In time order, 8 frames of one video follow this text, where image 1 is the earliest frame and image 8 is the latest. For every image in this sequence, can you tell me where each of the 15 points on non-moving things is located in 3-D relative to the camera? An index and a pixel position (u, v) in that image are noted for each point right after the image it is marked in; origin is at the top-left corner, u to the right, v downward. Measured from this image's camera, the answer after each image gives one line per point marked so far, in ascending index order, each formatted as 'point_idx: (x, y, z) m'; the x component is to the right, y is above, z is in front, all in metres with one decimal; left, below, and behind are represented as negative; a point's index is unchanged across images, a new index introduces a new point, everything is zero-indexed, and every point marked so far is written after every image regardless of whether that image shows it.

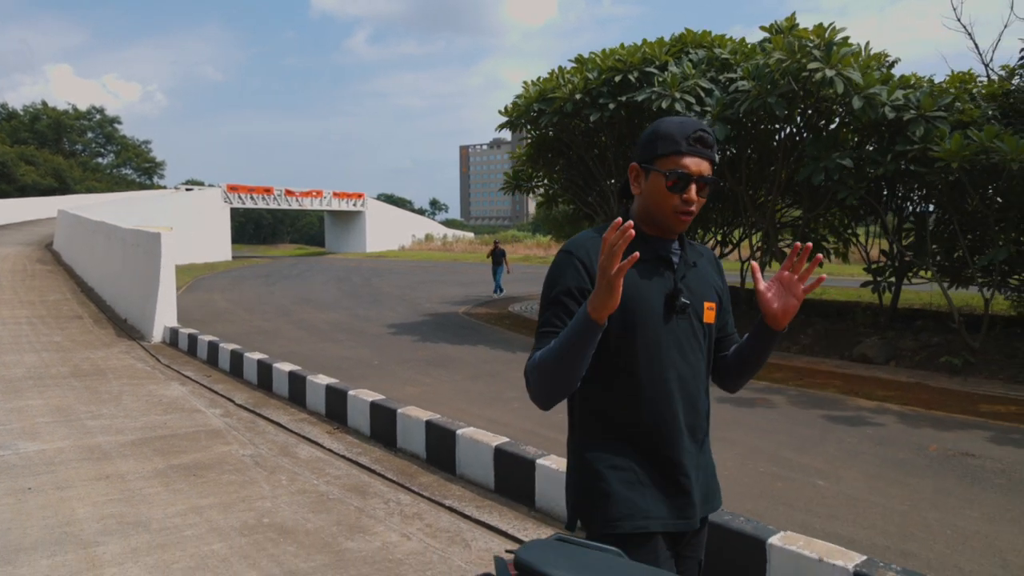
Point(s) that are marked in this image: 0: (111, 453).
0: (-2.6, -1.1, +5.0) m
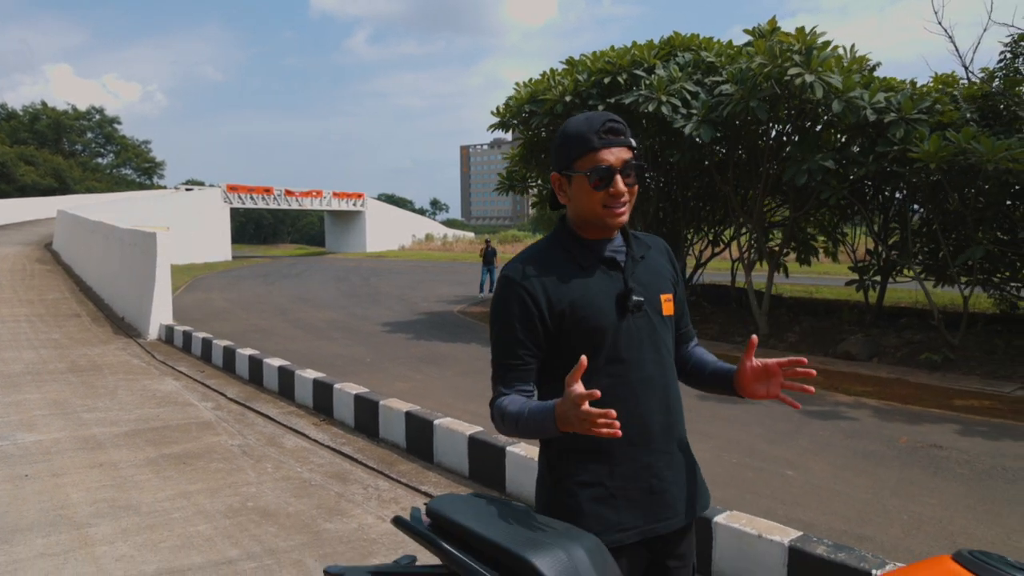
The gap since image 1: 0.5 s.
0: (-2.8, -1.1, +5.2) m
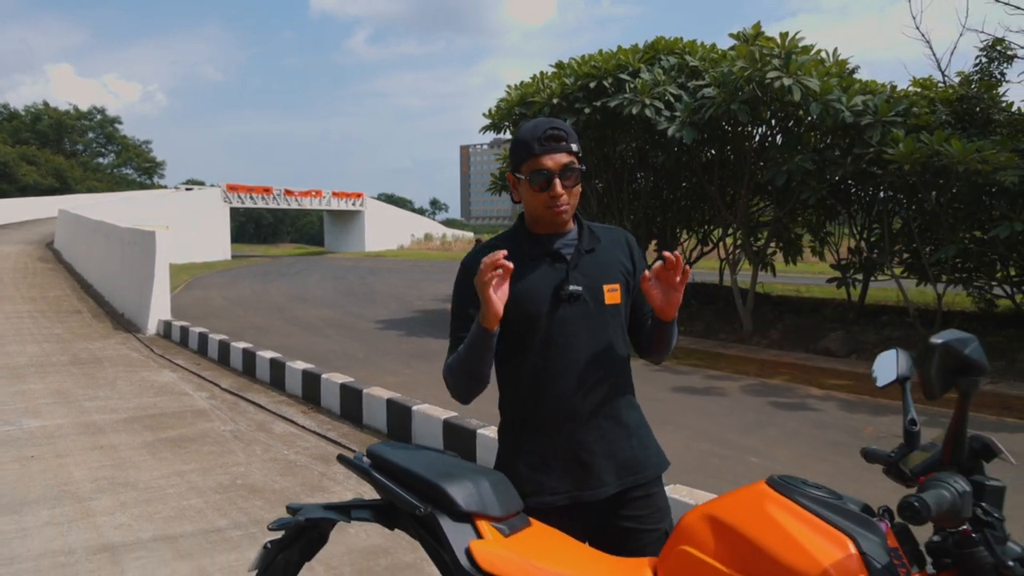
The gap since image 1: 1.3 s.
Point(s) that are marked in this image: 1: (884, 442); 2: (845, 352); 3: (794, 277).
0: (-3.0, -1.0, +5.5) m
1: (+3.4, -1.4, +6.9) m
2: (+5.0, -1.0, +11.4) m
3: (+6.7, +0.2, +18.1) m
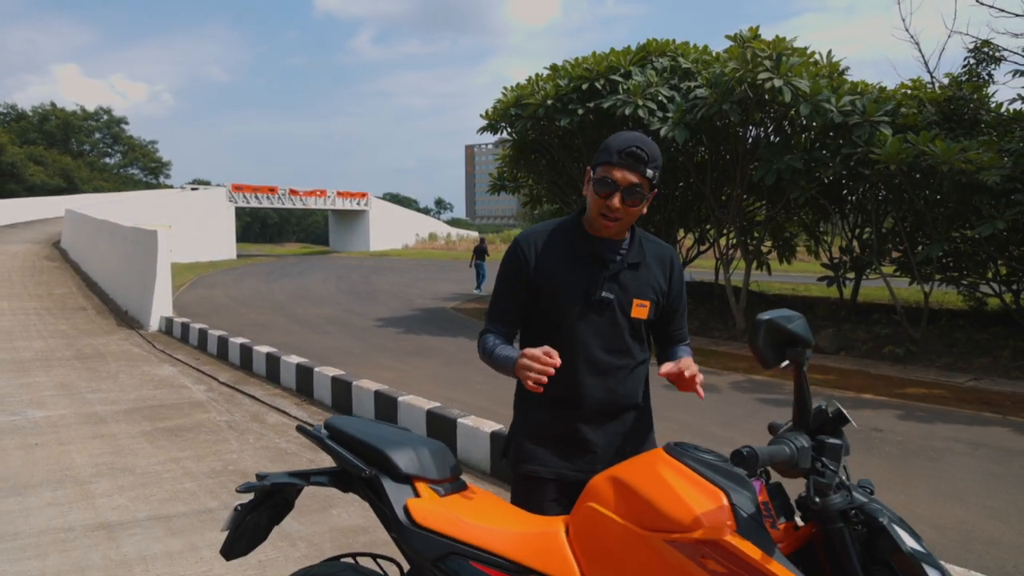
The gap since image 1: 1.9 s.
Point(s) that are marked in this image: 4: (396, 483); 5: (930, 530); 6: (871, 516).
0: (-3.1, -1.0, +5.8) m
1: (+3.3, -1.4, +7.1) m
2: (+4.9, -0.9, +11.5) m
3: (+6.7, +0.3, +18.3) m
4: (-0.3, -0.5, +1.9) m
5: (+2.7, -1.6, +4.9) m
6: (+0.7, -0.4, +1.4) m
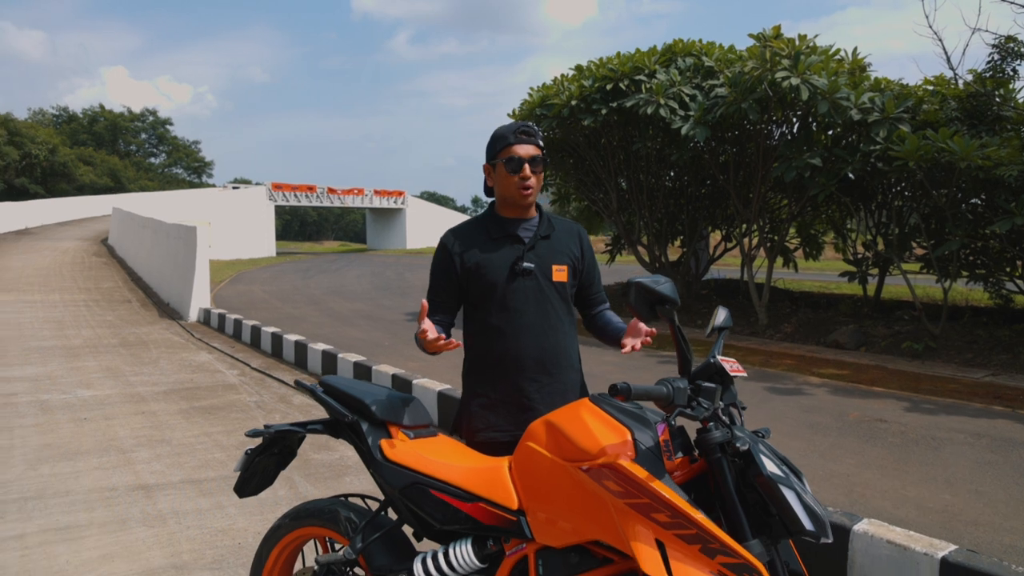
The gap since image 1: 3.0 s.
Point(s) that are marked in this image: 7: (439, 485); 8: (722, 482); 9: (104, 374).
0: (-3.0, -0.9, +6.3) m
1: (+3.4, -1.3, +7.3) m
2: (+5.3, -0.9, +11.7) m
3: (+7.4, +0.3, +18.3) m
4: (-0.4, -0.4, +2.2) m
5: (+2.7, -1.5, +5.1) m
6: (+0.5, -0.4, +1.7) m
7: (-0.2, -0.5, +2.1) m
8: (+0.5, -0.4, +1.7) m
9: (-3.9, -0.8, +7.2) m
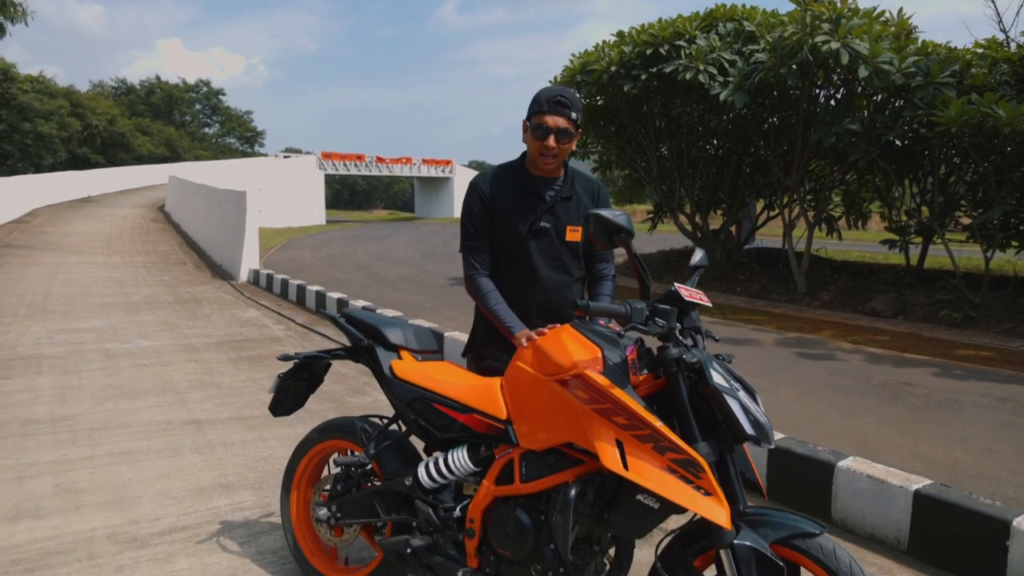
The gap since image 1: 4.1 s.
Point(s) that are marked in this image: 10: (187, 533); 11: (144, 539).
0: (-2.8, -0.5, +6.7) m
1: (+3.7, -1.0, +7.4) m
2: (+5.8, -0.4, +11.6) m
3: (+8.3, +1.0, +18.0) m
4: (-0.4, -0.2, +2.5) m
5: (+2.9, -1.2, +5.2) m
6: (+0.5, -0.2, +2.0) m
7: (-0.2, -0.3, +2.4) m
8: (+0.4, -0.3, +2.0) m
9: (-3.6, -0.4, +7.7) m
10: (-1.4, -1.0, +3.2) m
11: (-1.5, -1.0, +3.2) m
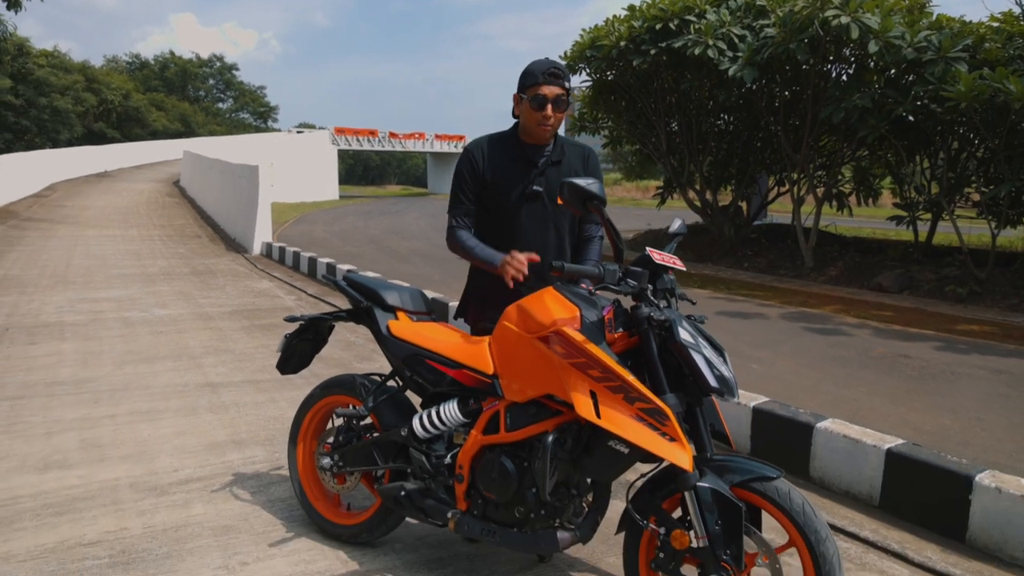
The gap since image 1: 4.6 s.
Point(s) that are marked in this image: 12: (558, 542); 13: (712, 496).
0: (-2.8, -0.3, +7.0) m
1: (+3.8, -0.7, +7.5) m
2: (+5.9, 0.0, +11.7) m
3: (+8.6, +1.6, +18.0) m
4: (-0.5, -0.1, +2.7) m
5: (+2.9, -1.0, +5.4) m
6: (+0.4, -0.1, +2.1) m
7: (-0.3, -0.2, +2.5) m
8: (+0.4, -0.2, +2.2) m
9: (-3.5, -0.1, +7.9) m
10: (-1.4, -0.9, +3.4) m
11: (-1.6, -0.9, +3.4) m
12: (+0.1, -0.8, +2.2) m
13: (+0.5, -0.6, +2.0) m
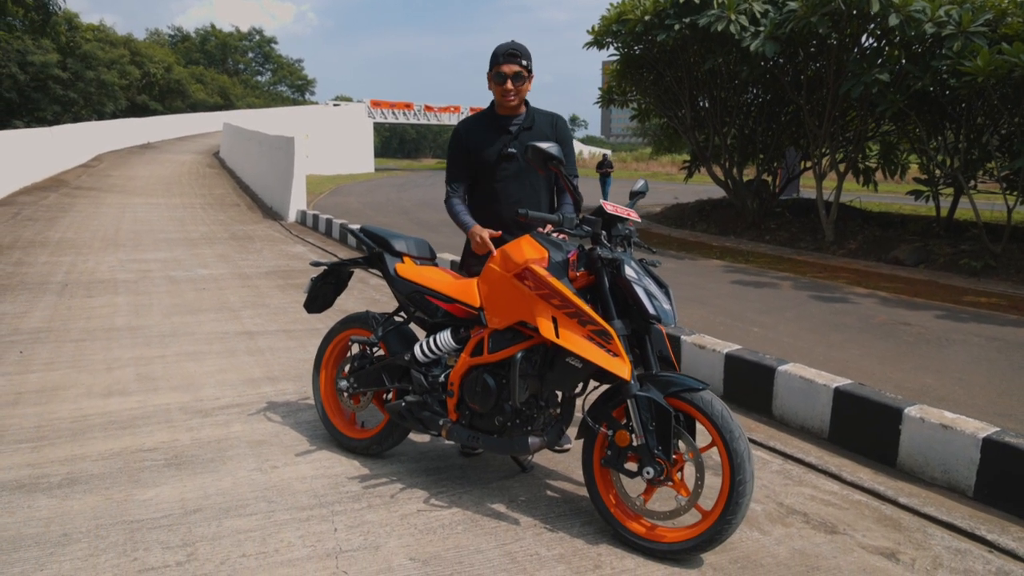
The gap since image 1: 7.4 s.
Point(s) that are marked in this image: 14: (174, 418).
0: (-2.6, +0.1, +7.6) m
1: (+3.9, -0.4, +7.9) m
2: (+6.3, +0.4, +11.9) m
3: (+9.2, +2.2, +18.0) m
4: (-0.5, +0.1, +3.2) m
5: (+2.9, -0.8, +5.8) m
6: (+0.3, +0.1, +2.6) m
7: (-0.3, 0.0, +3.0) m
8: (+0.3, 0.0, +2.6) m
9: (-3.3, +0.3, +8.6) m
10: (-1.4, -0.6, +4.0) m
11: (-1.6, -0.6, +4.0) m
12: (+0.1, -0.6, +2.7) m
13: (+0.5, -0.4, +2.5) m
14: (-1.7, -0.7, +3.9) m
